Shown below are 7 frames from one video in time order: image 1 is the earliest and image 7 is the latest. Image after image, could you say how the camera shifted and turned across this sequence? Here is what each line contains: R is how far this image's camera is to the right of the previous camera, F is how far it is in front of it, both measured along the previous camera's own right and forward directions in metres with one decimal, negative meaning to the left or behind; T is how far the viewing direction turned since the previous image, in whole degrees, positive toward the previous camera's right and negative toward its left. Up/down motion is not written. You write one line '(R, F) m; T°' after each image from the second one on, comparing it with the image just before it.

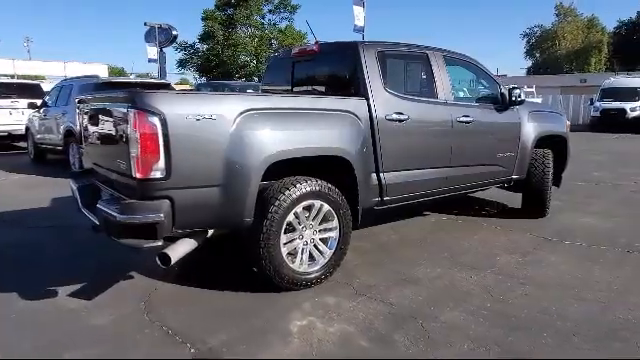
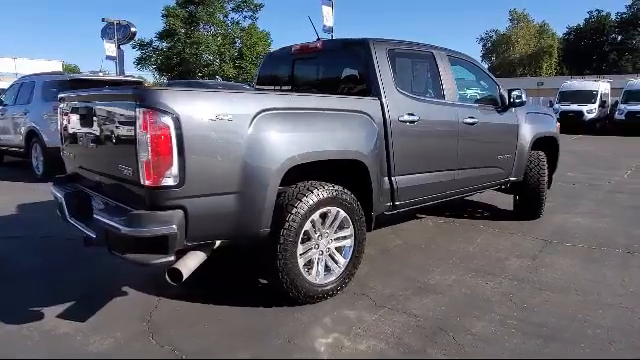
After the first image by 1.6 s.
(-0.4, +0.3) m; +5°
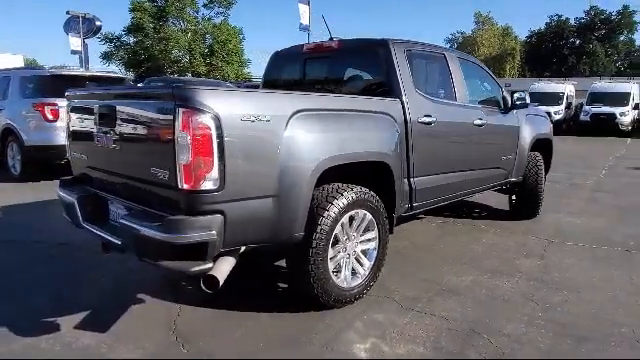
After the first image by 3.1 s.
(-0.5, +0.1) m; +4°
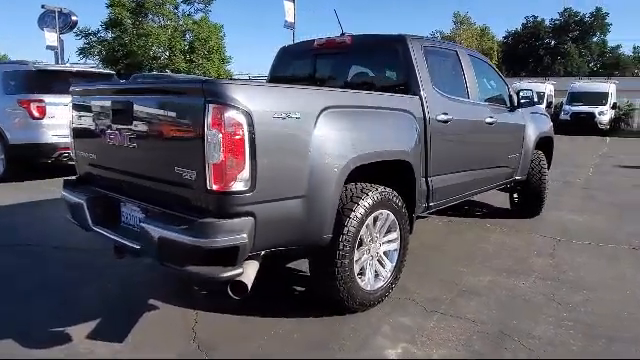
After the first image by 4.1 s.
(-0.3, +0.1) m; +3°
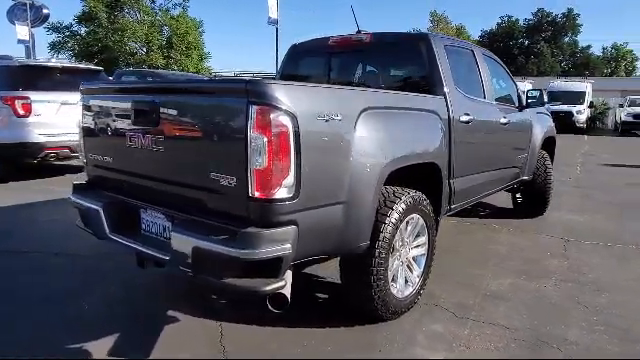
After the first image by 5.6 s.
(-0.4, +0.2) m; +3°
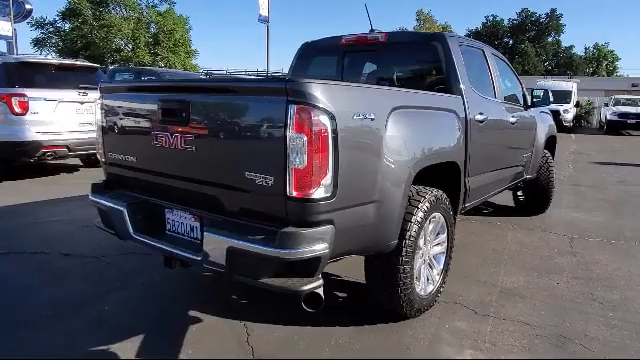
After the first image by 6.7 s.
(-0.3, 0.0) m; +2°
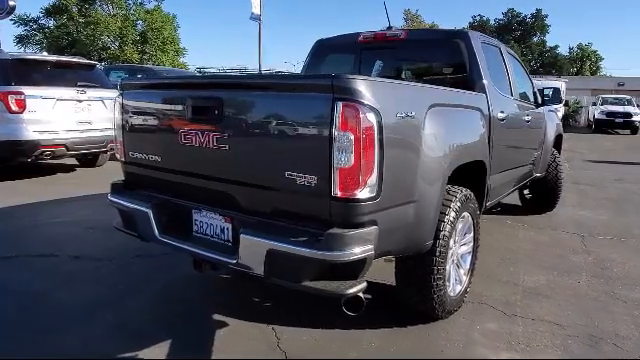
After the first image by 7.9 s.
(-0.3, +0.1) m; +2°
